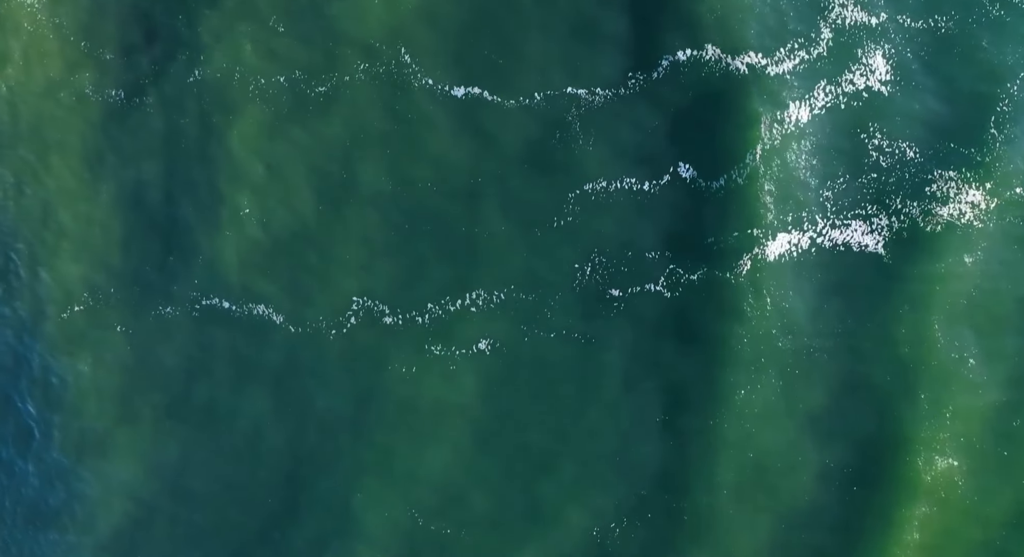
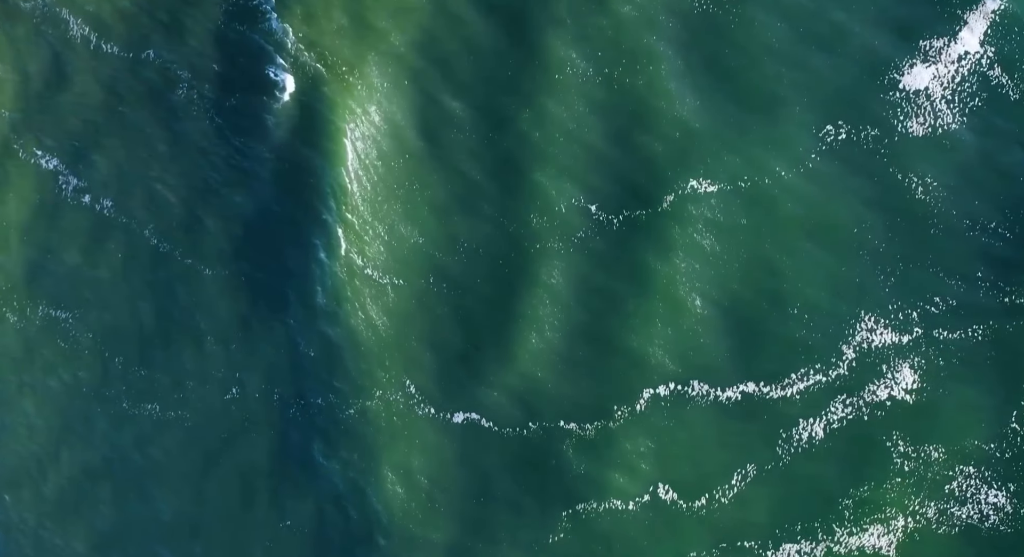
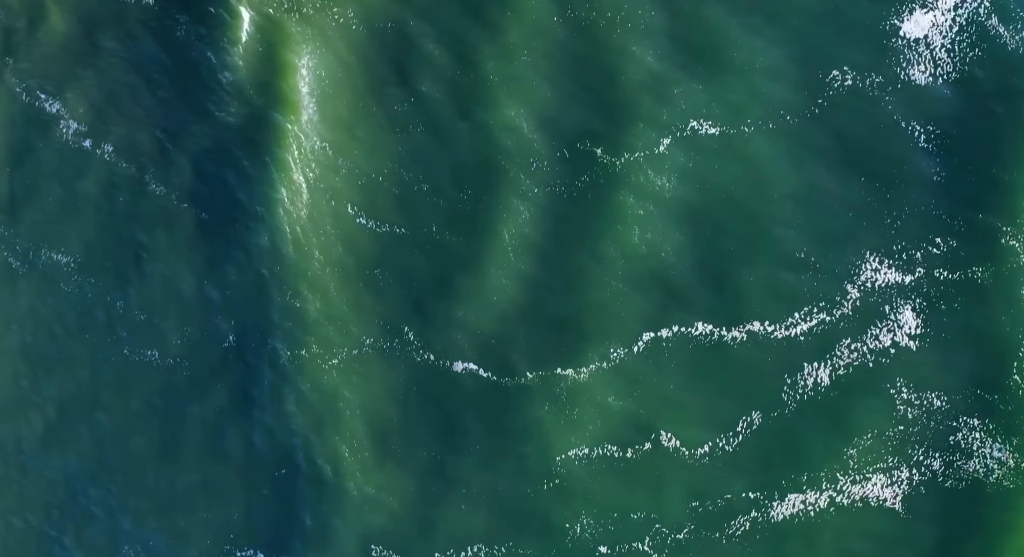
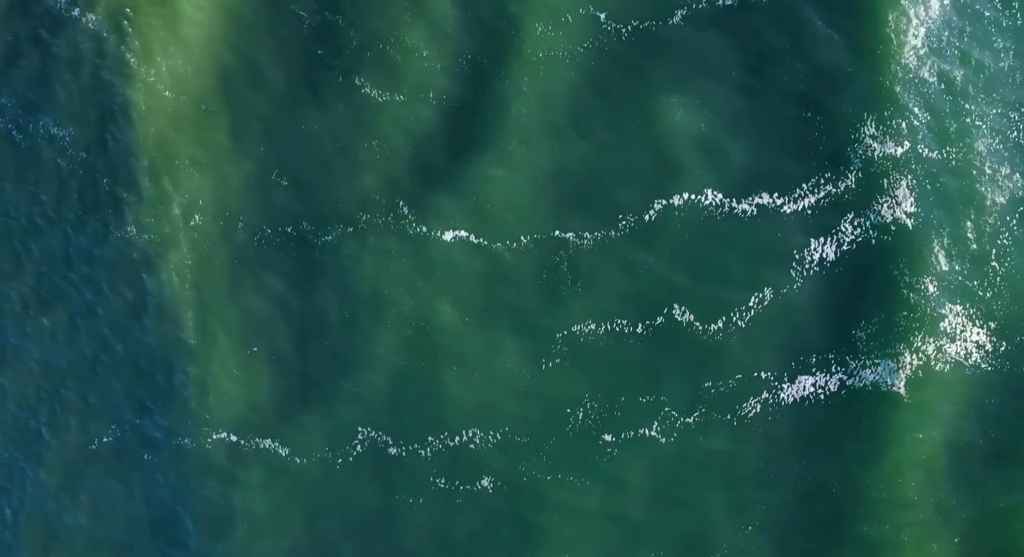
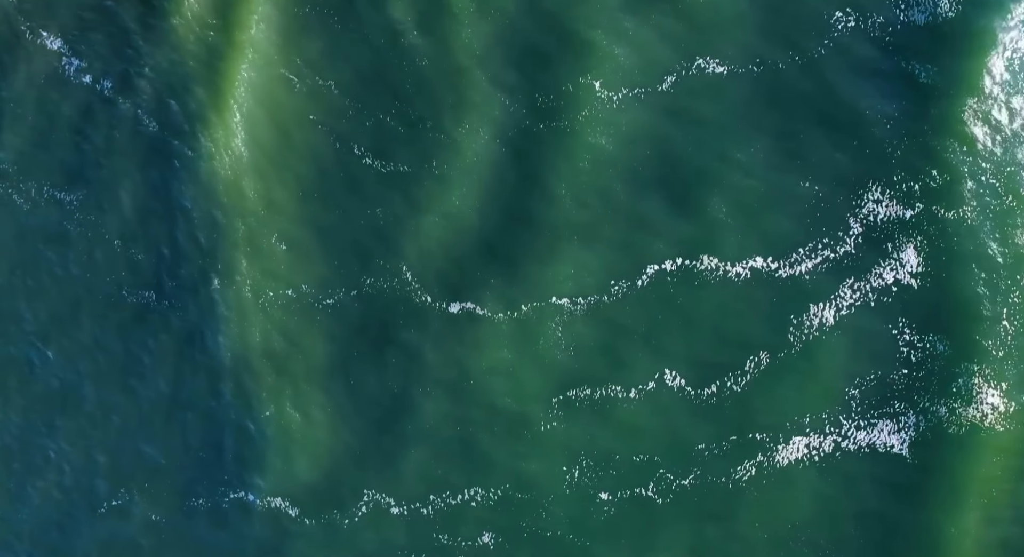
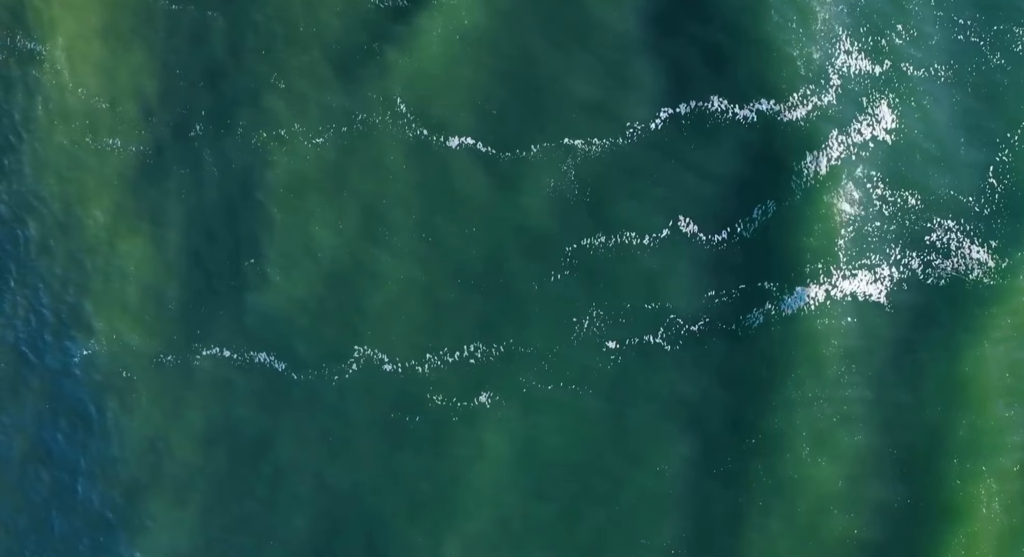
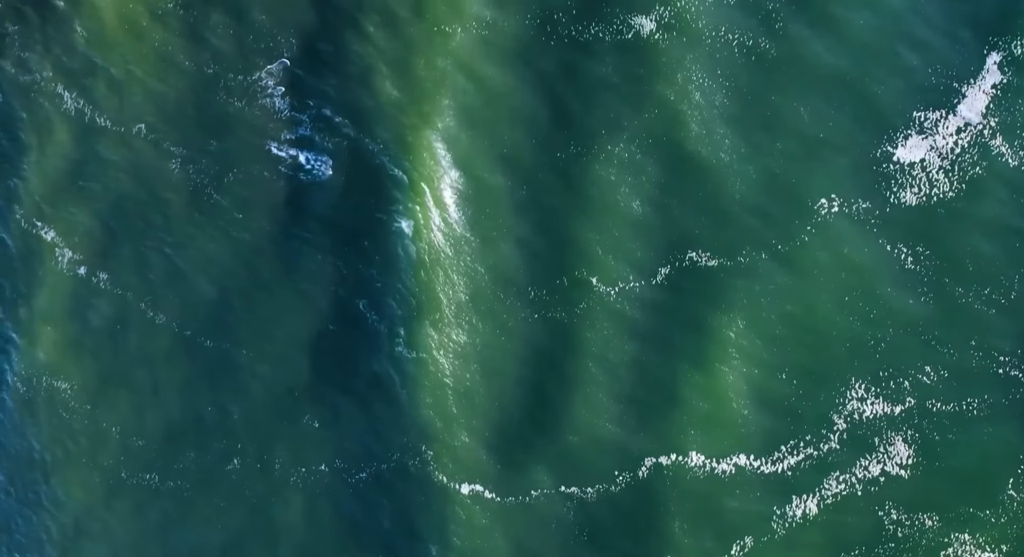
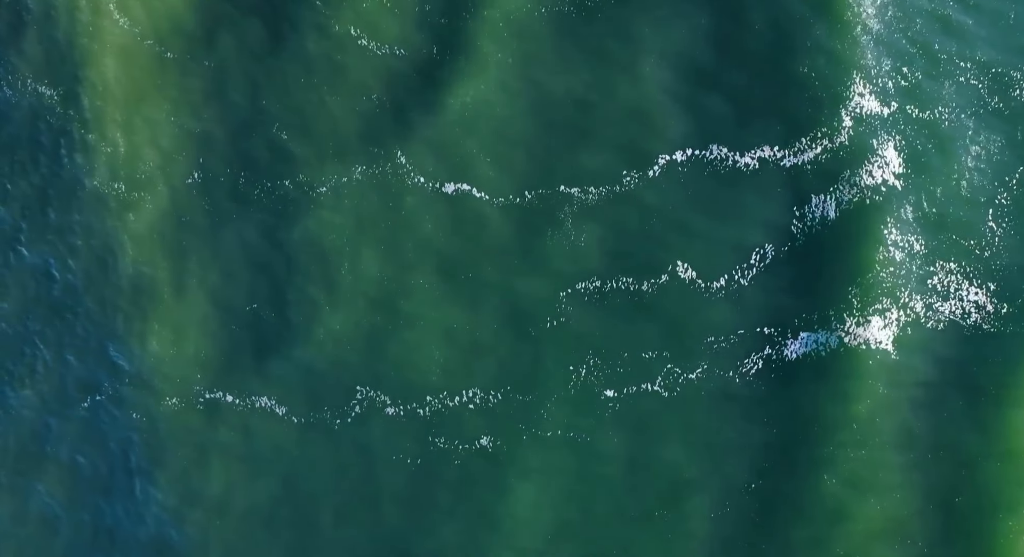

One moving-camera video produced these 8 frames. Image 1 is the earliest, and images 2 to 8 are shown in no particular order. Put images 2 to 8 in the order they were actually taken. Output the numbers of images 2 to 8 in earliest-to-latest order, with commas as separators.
6, 8, 4, 5, 3, 2, 7
